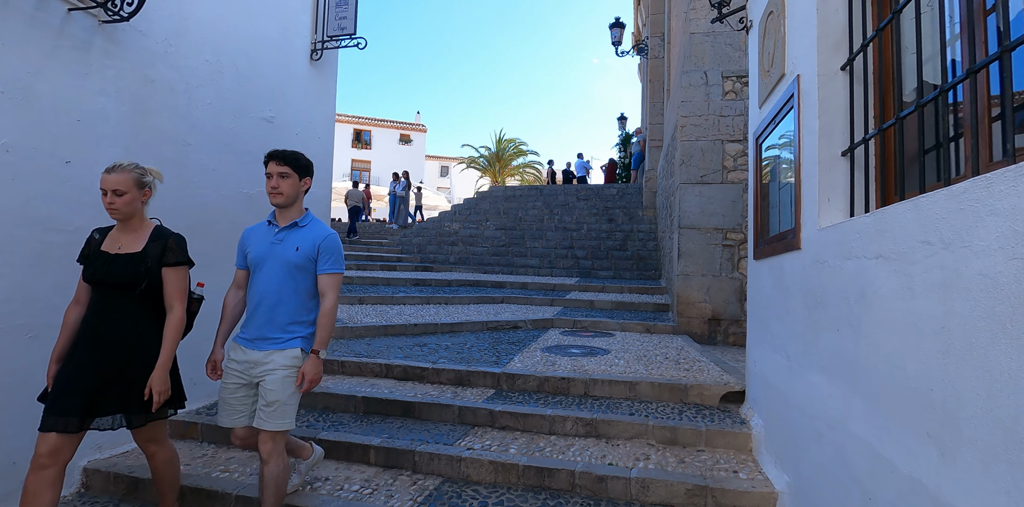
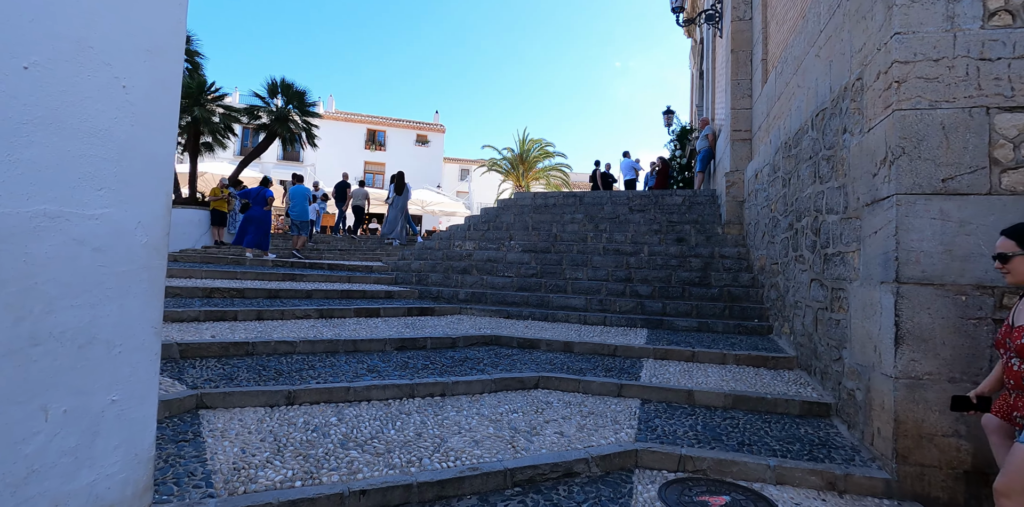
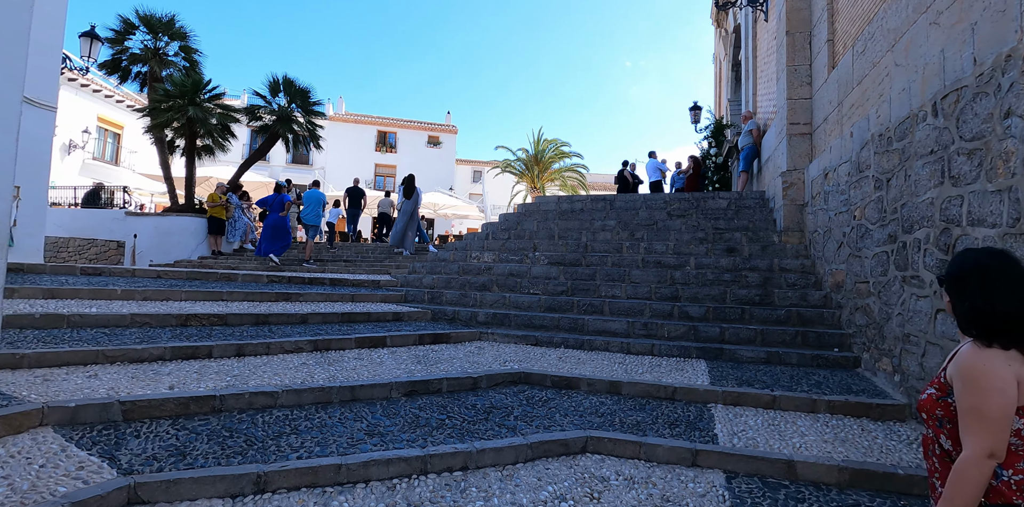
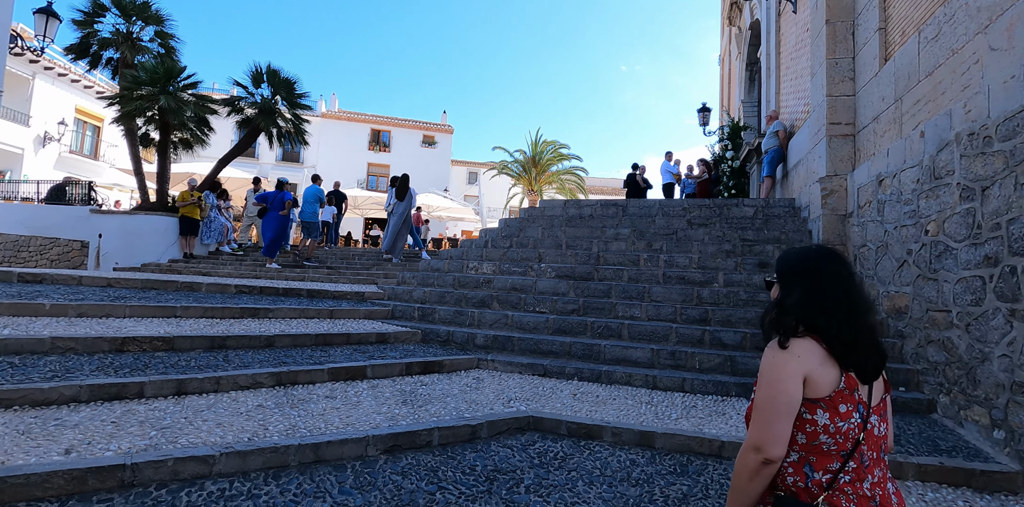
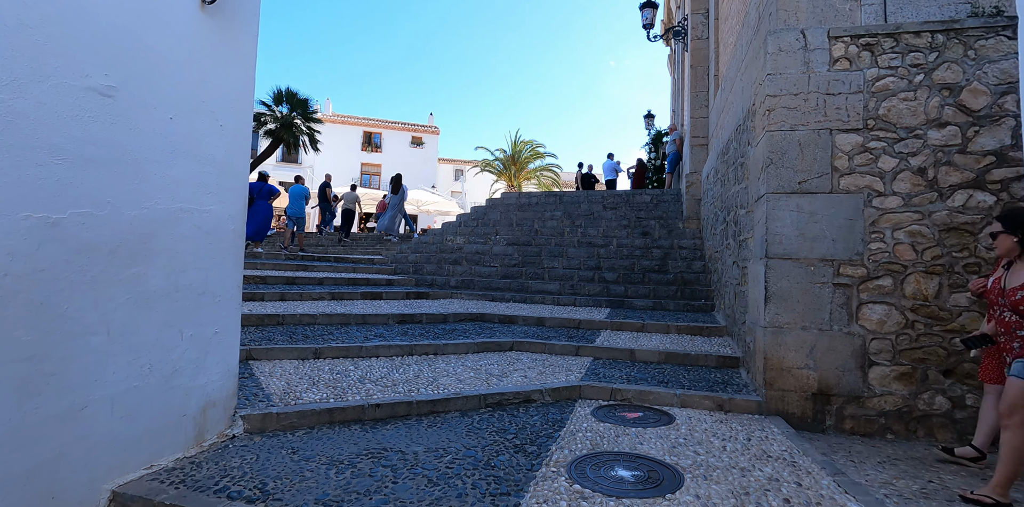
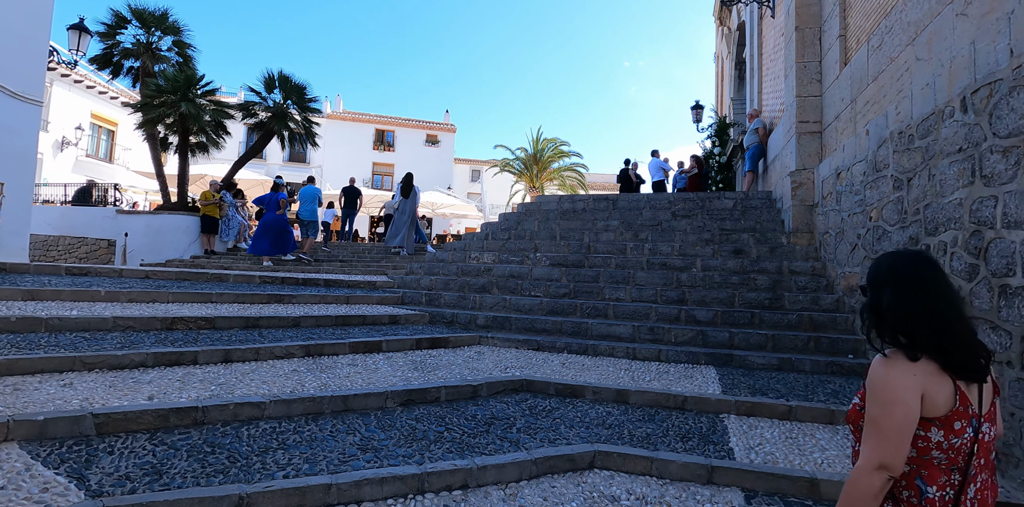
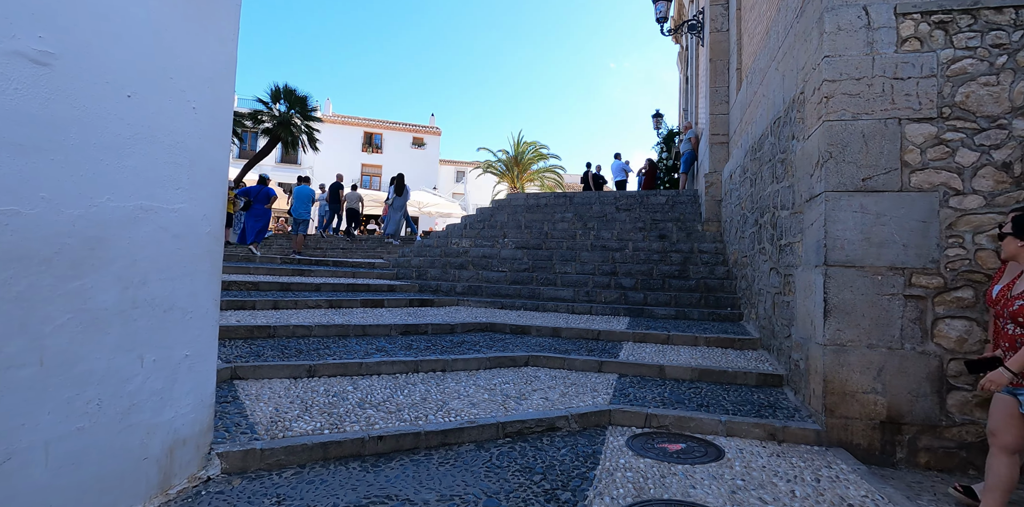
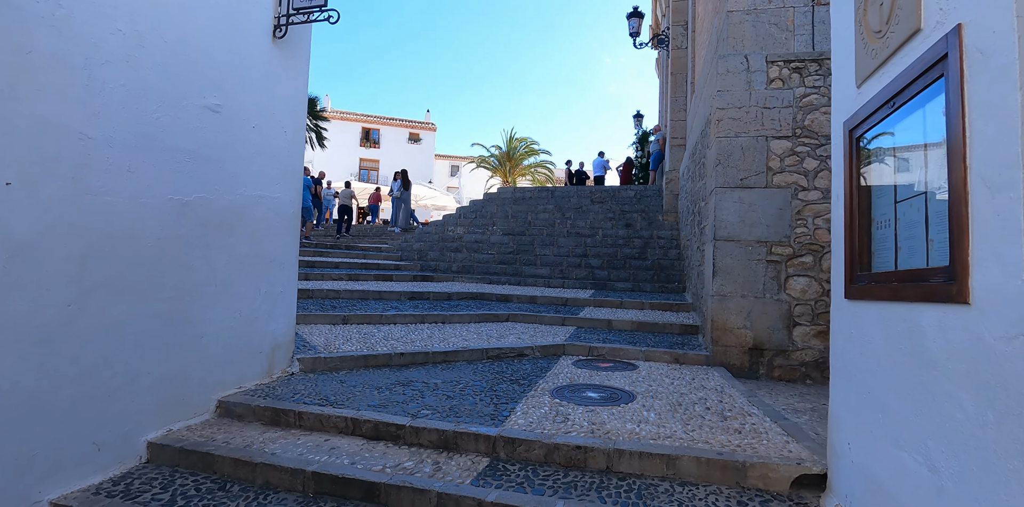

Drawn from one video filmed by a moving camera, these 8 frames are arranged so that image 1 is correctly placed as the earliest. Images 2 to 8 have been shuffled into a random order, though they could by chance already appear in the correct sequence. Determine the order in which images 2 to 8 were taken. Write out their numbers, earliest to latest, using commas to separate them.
8, 5, 7, 2, 3, 6, 4
